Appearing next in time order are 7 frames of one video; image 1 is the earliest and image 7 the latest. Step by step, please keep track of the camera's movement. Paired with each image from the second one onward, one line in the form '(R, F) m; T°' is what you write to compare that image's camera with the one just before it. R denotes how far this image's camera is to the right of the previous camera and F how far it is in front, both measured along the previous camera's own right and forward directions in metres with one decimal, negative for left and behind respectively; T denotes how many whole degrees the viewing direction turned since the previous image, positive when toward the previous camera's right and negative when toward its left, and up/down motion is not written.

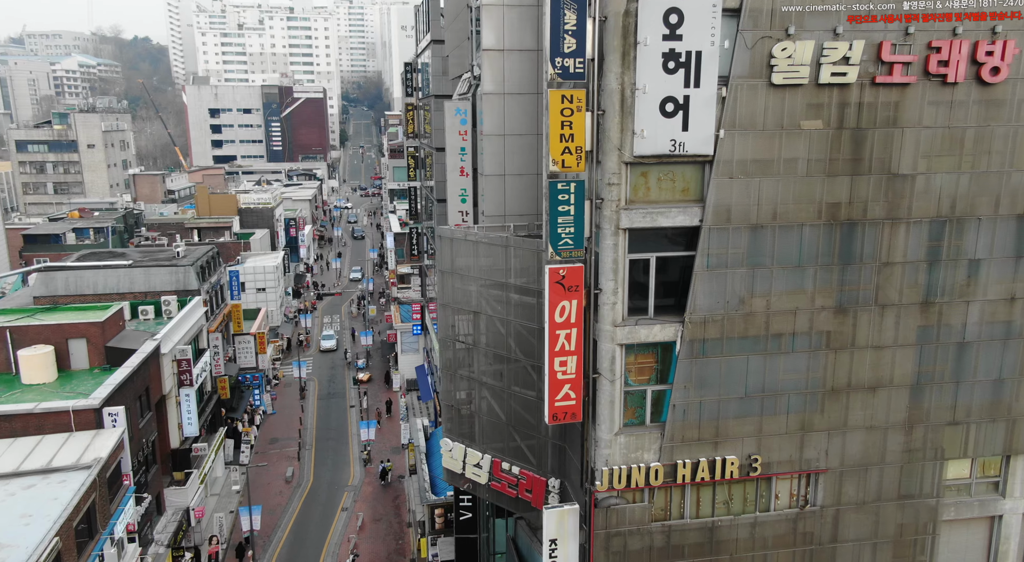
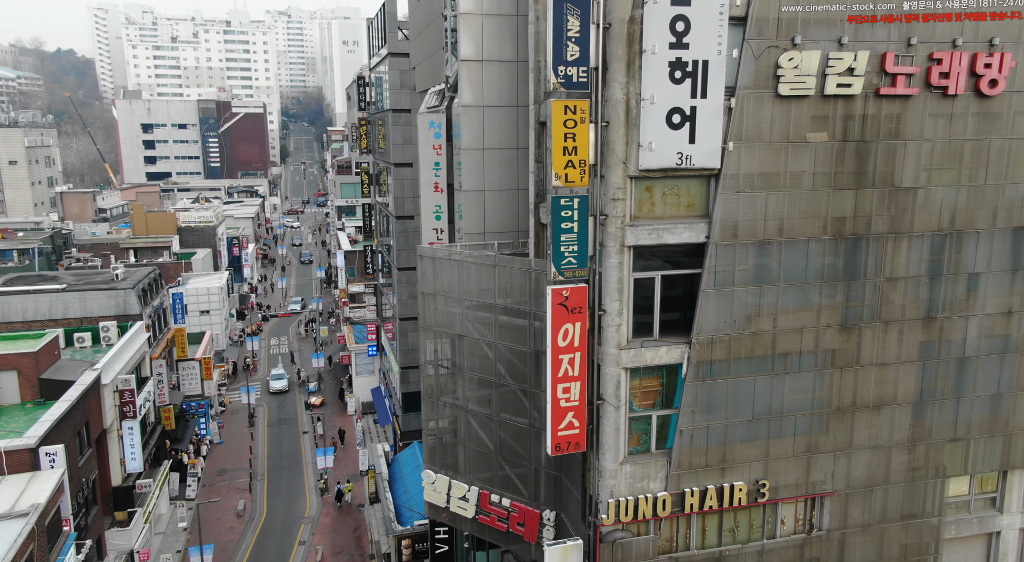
(-1.4, +1.3) m; +4°
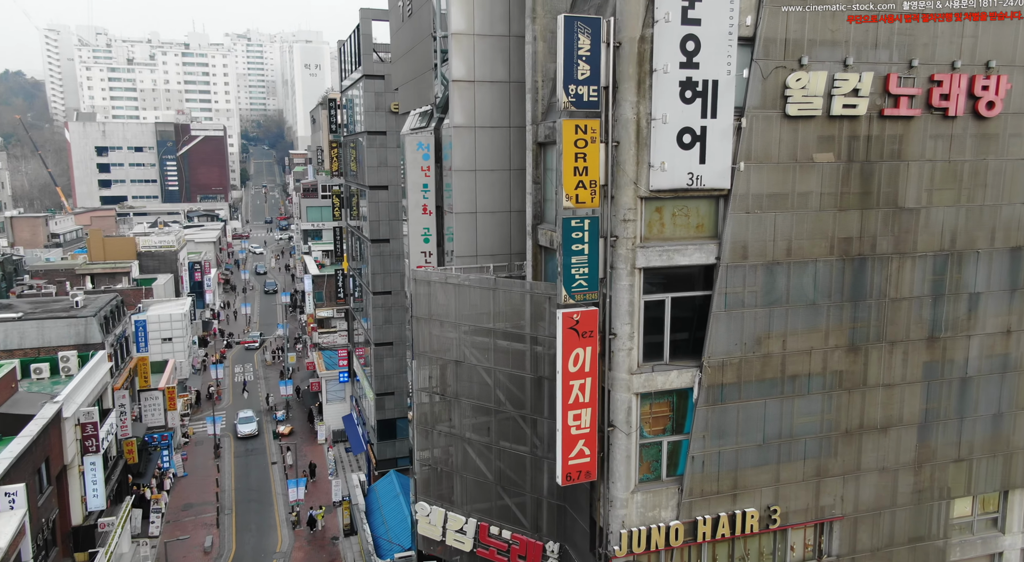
(-1.1, +0.6) m; +3°
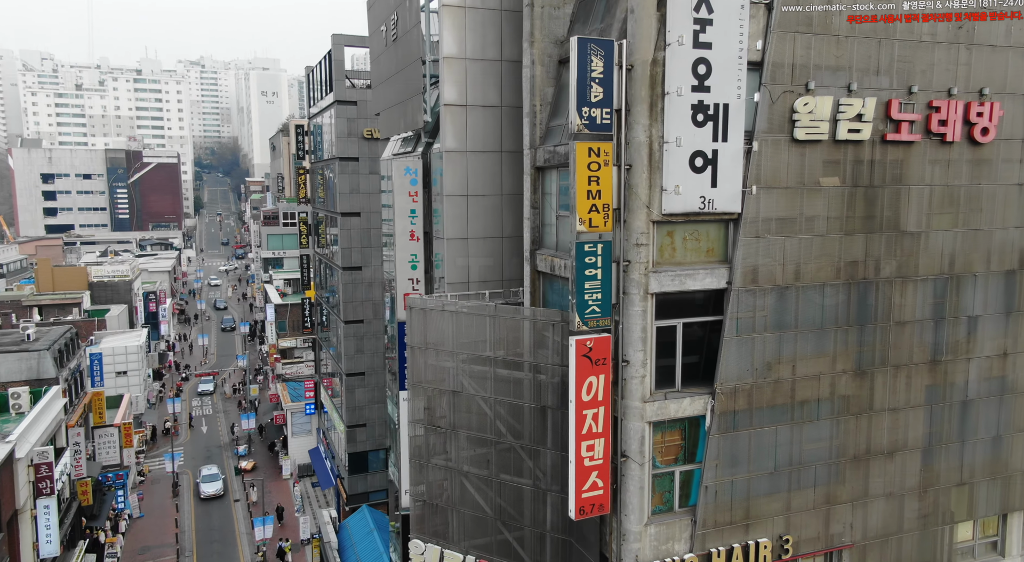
(-1.3, +0.6) m; +3°
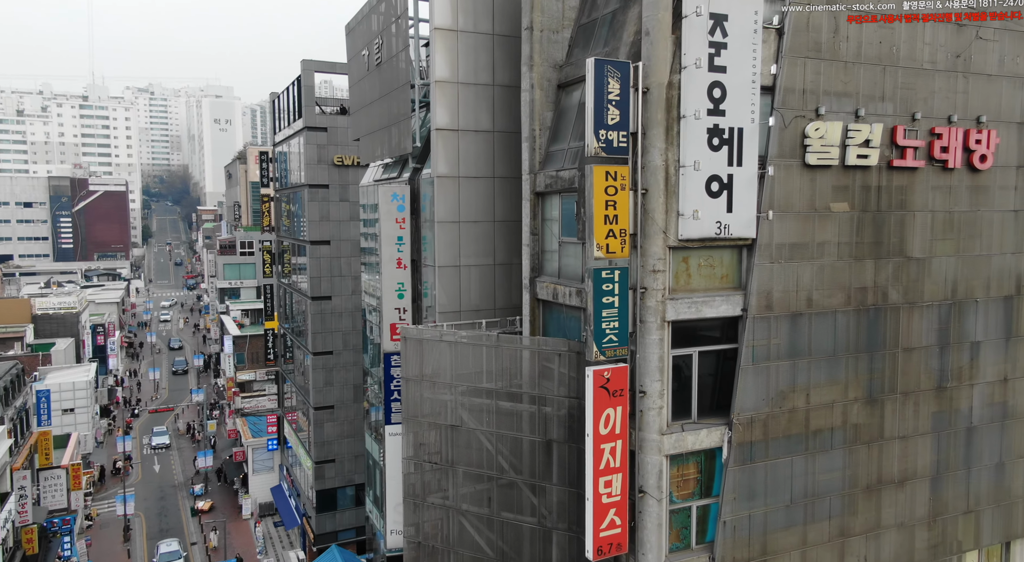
(-1.4, +0.8) m; +4°
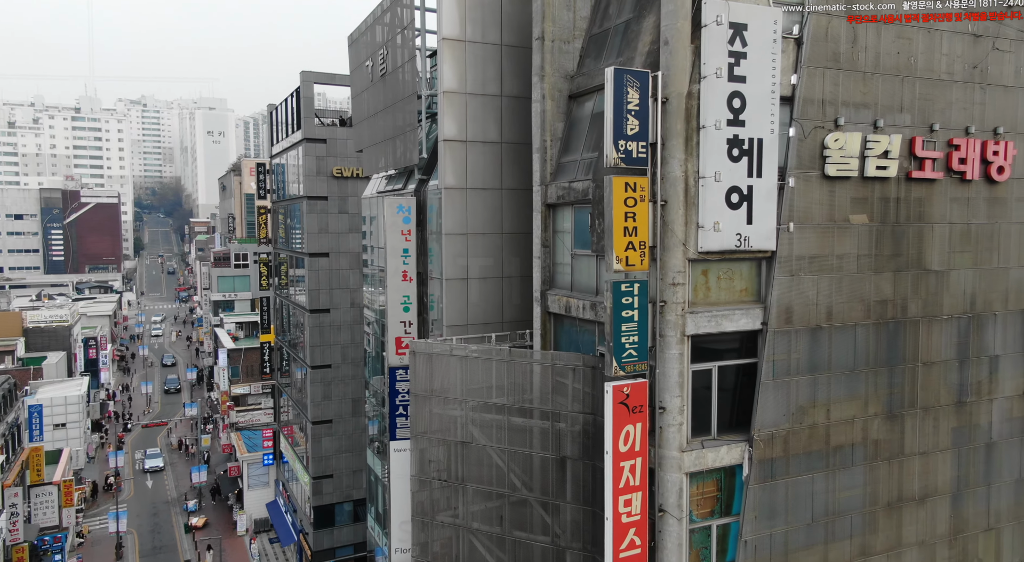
(-0.5, +0.4) m; +1°
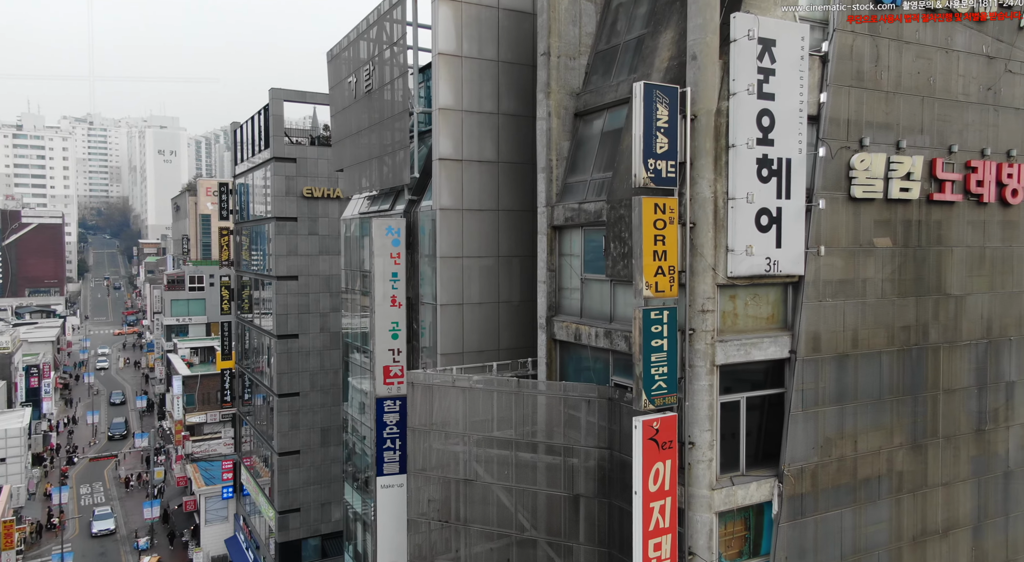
(-1.4, +1.2) m; +4°
